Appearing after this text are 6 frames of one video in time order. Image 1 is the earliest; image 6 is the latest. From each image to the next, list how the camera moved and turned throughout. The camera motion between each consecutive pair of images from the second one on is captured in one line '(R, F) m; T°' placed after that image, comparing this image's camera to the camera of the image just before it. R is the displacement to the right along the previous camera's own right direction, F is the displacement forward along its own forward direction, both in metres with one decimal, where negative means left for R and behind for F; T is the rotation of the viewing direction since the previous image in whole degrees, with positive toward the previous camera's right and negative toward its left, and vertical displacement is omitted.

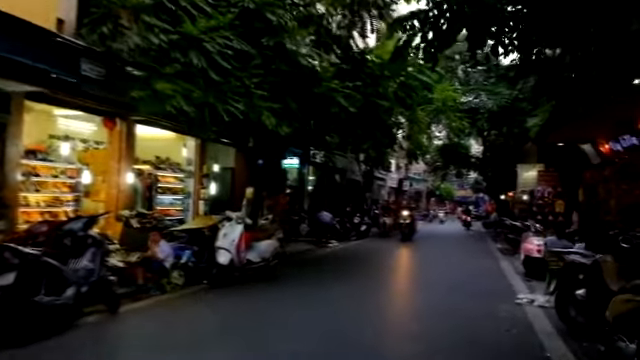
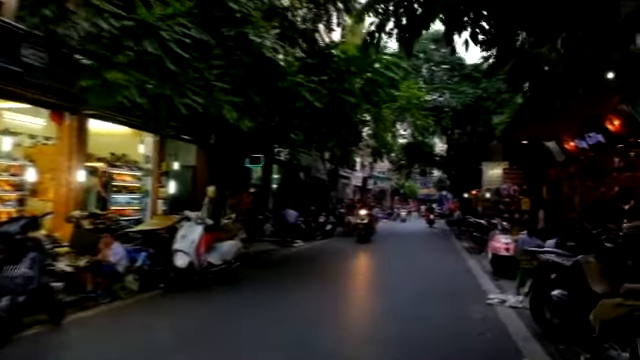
(0.0, +0.4) m; +4°
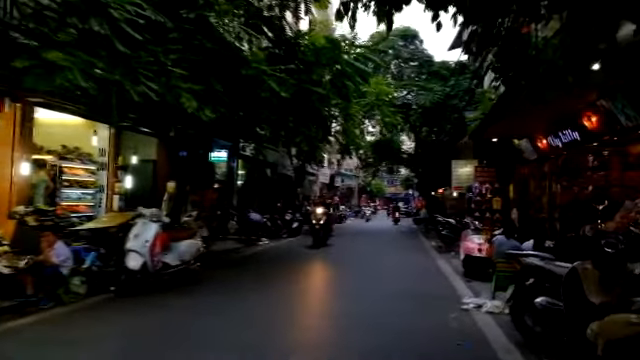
(0.0, +0.6) m; +4°
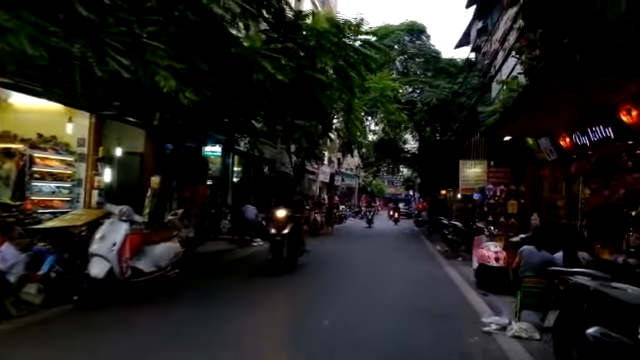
(0.0, +1.1) m; 0°
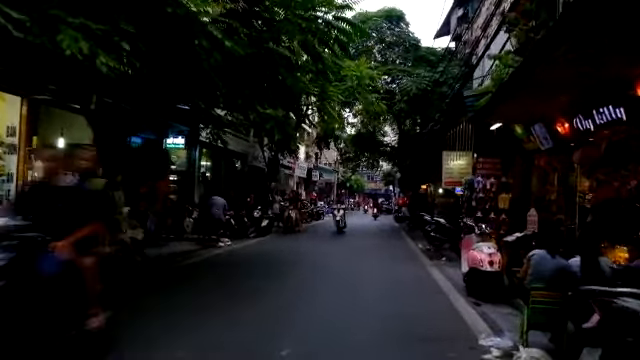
(+0.2, +1.4) m; +2°
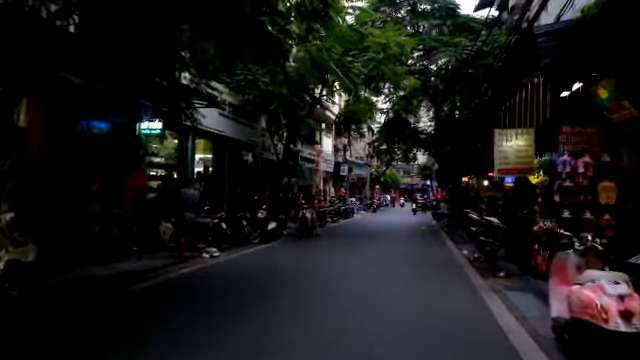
(+0.5, +3.6) m; -4°
